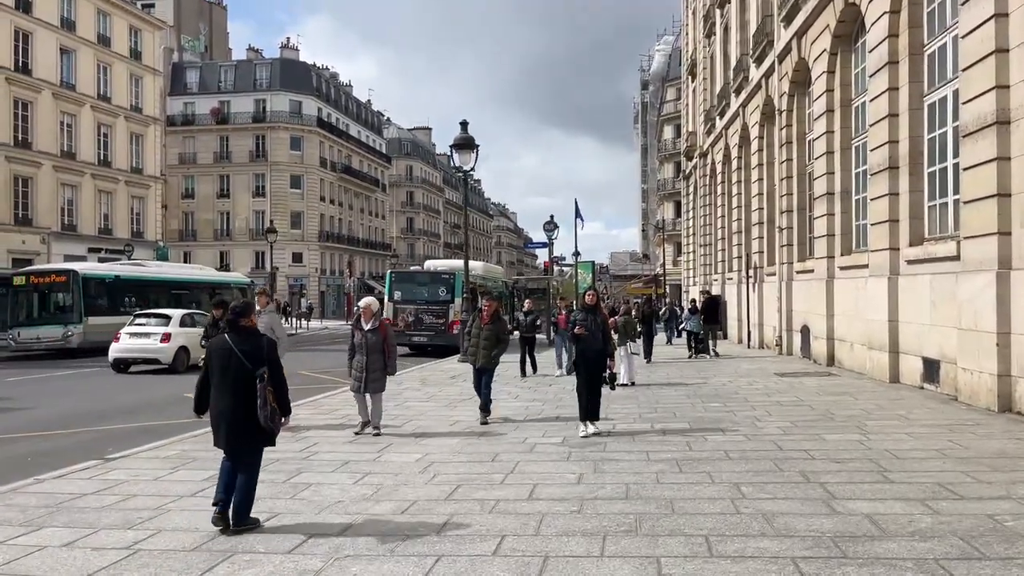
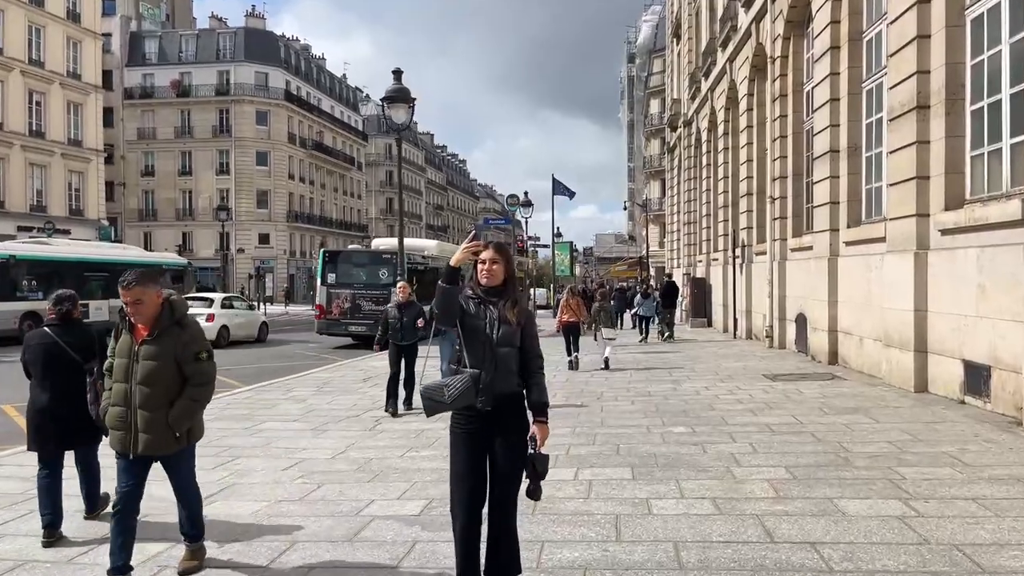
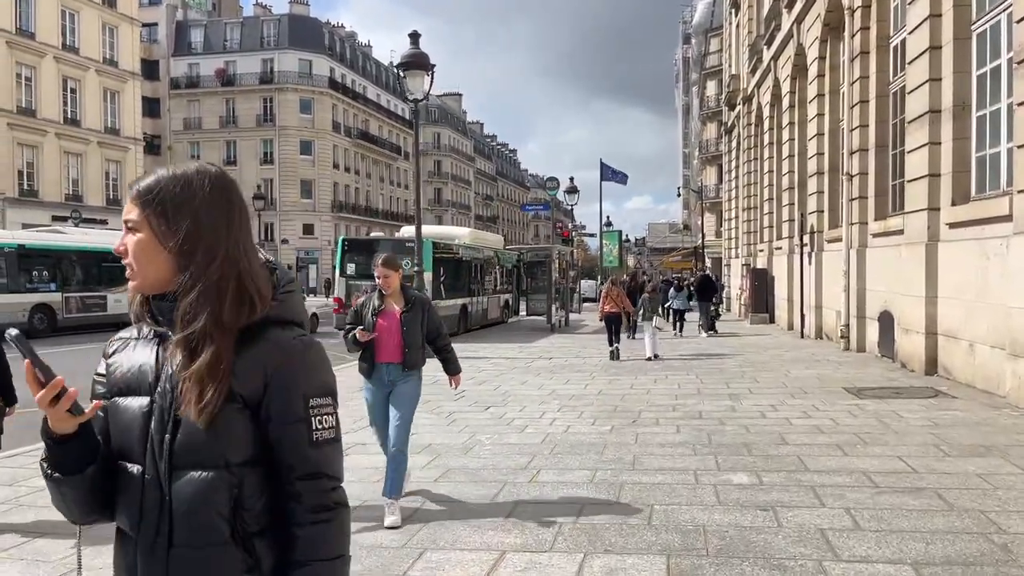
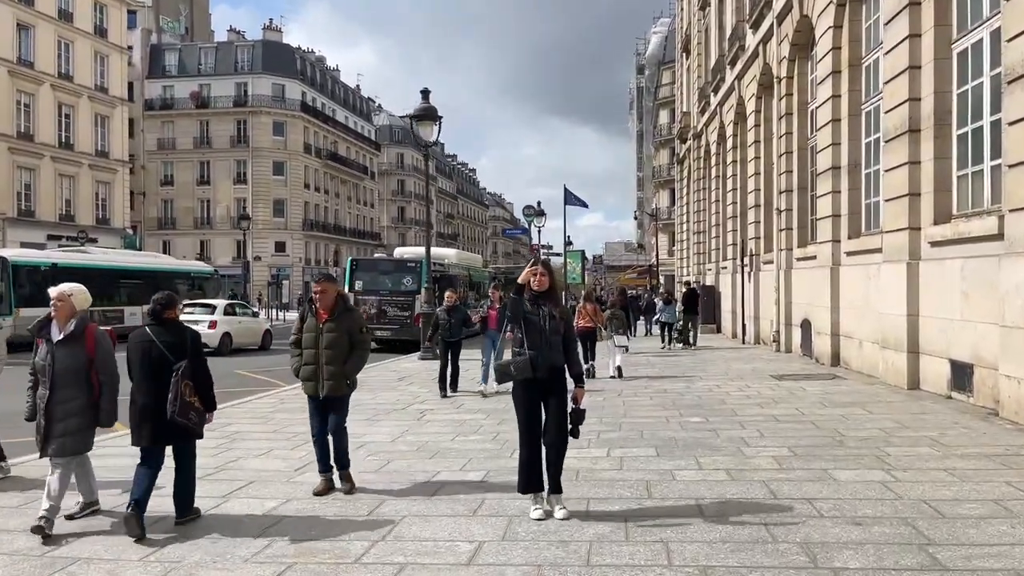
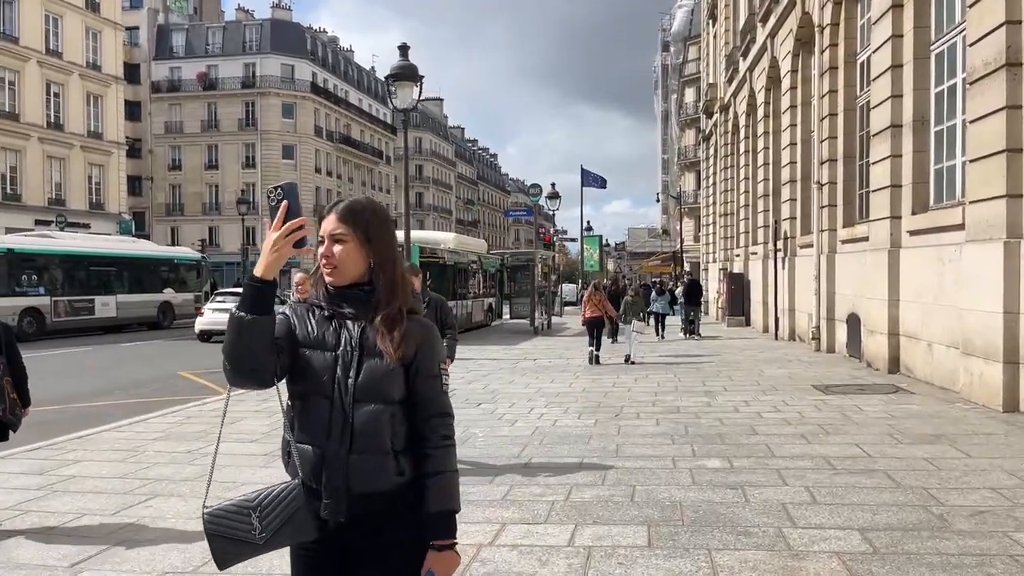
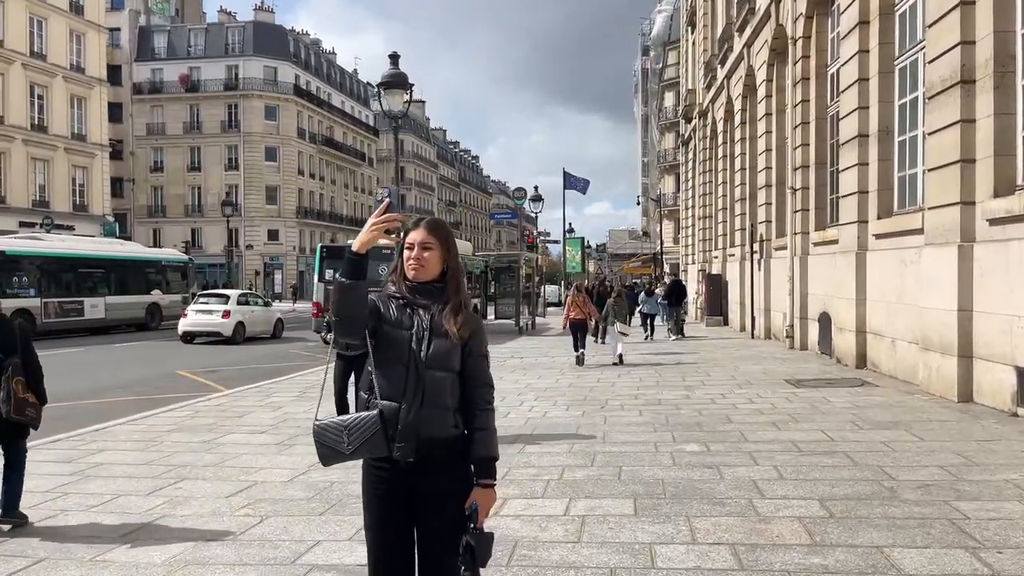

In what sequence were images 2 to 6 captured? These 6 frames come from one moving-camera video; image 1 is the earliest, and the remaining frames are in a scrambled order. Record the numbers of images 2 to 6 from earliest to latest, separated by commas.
4, 2, 6, 5, 3
